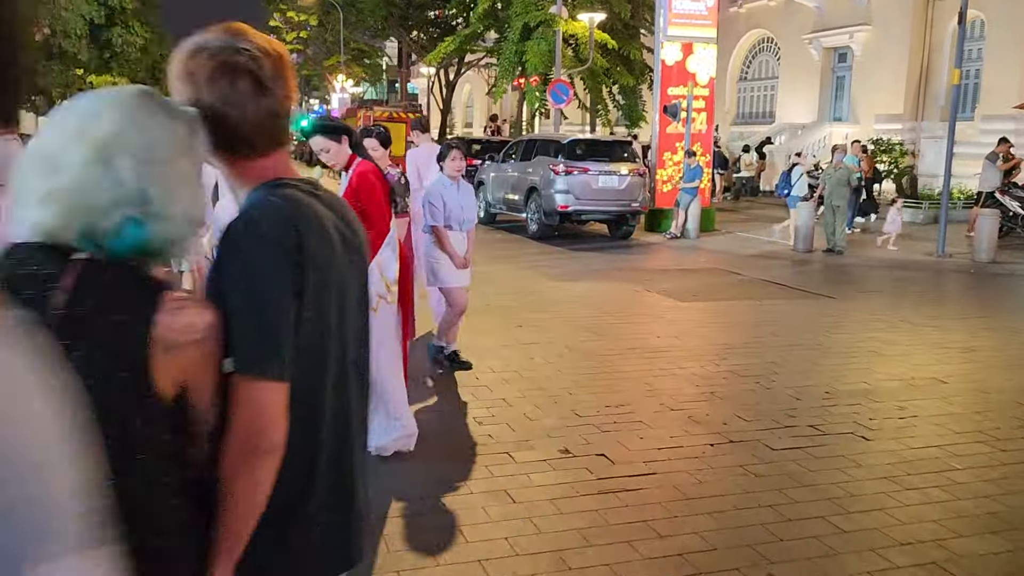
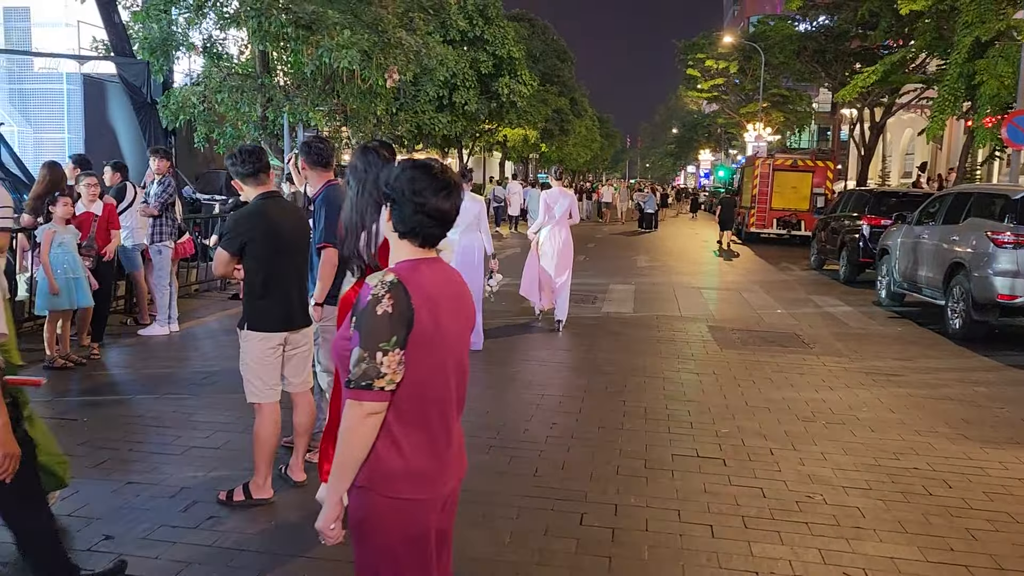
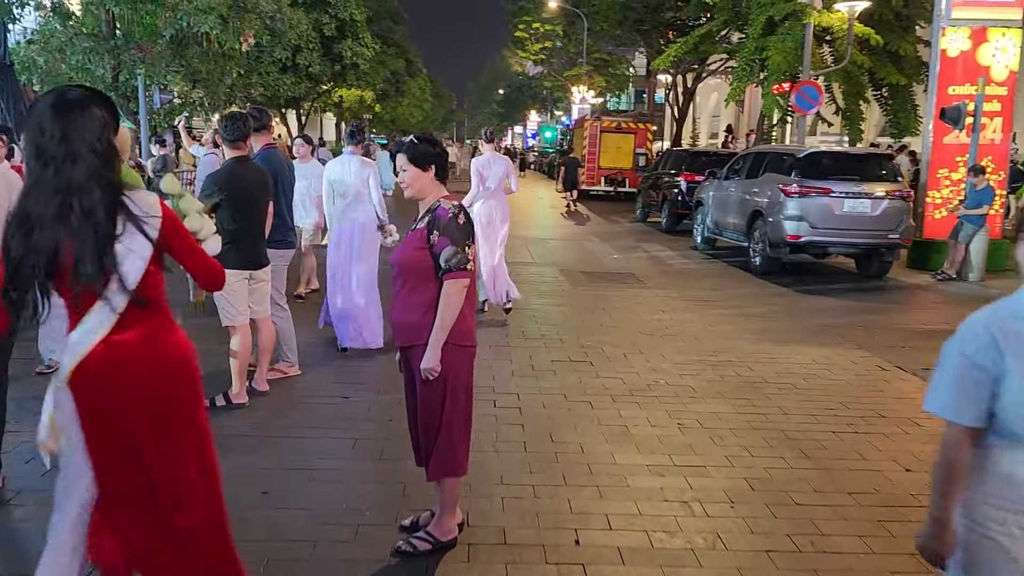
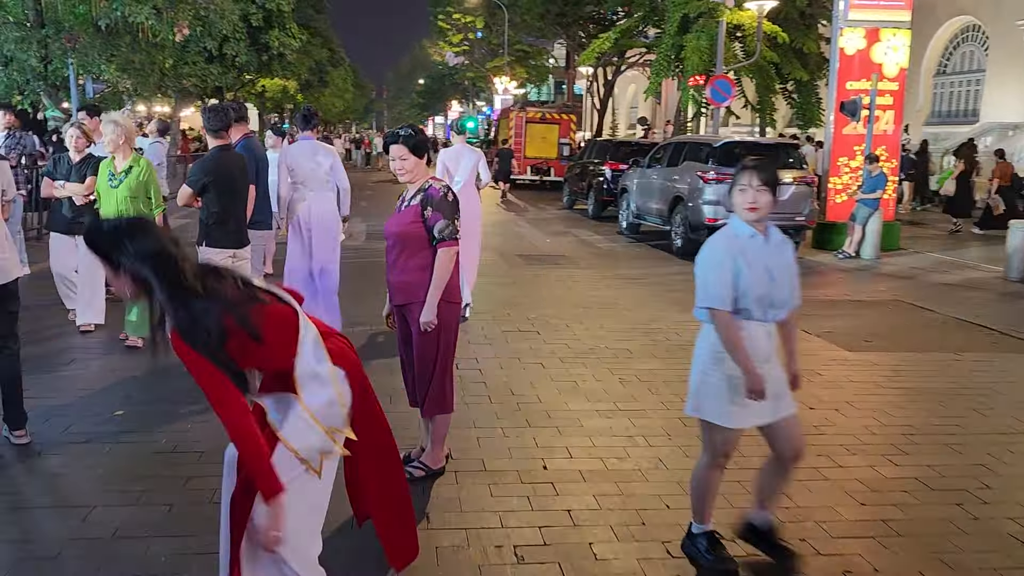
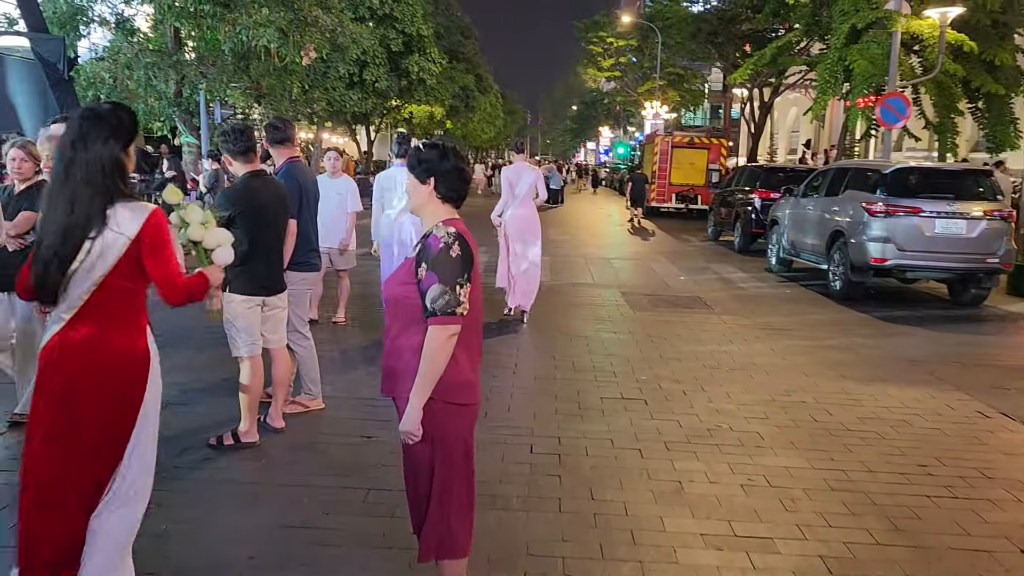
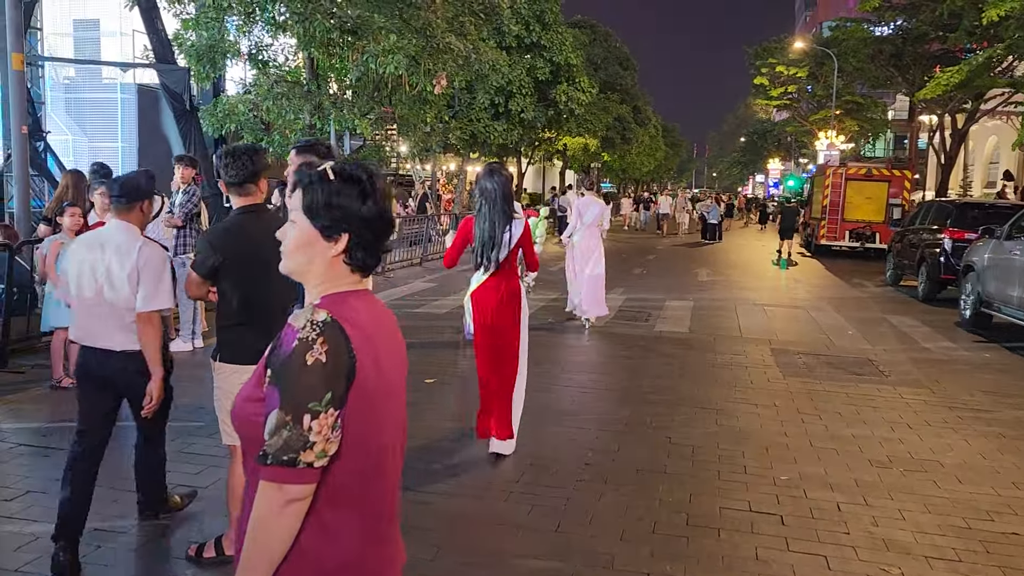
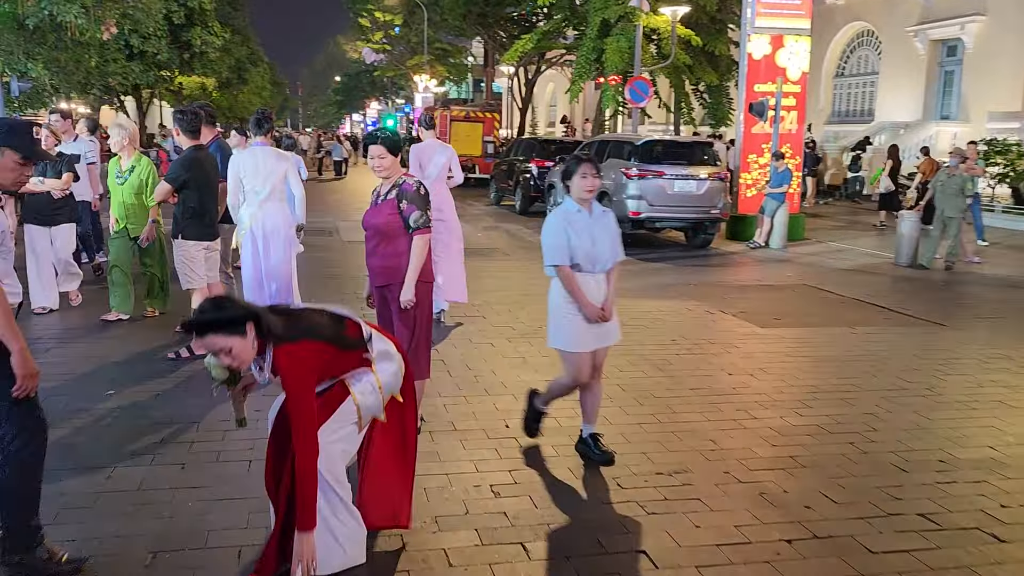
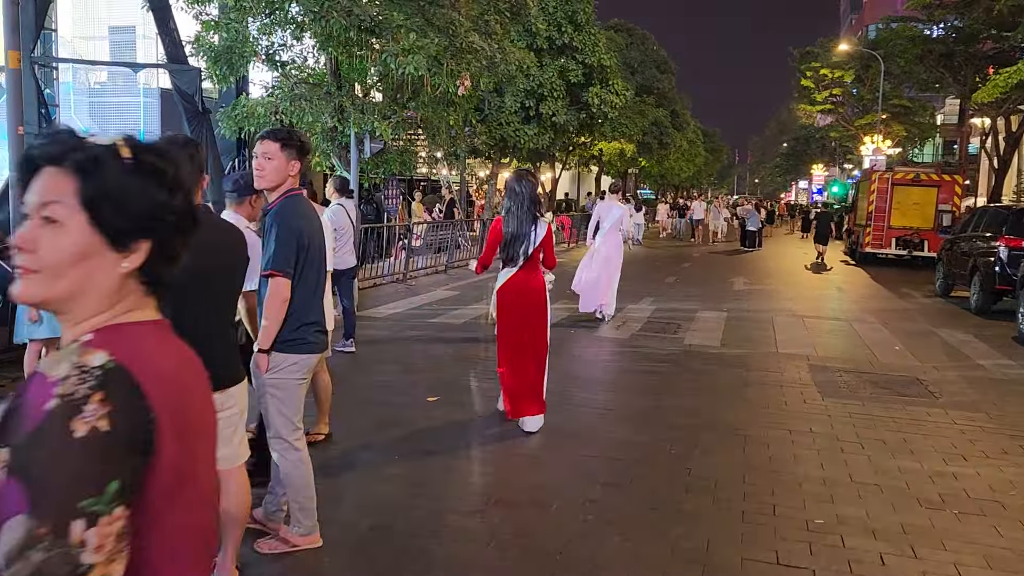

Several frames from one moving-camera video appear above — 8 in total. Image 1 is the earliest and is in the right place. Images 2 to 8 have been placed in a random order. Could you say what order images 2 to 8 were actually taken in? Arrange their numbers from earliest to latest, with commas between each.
7, 4, 3, 5, 2, 6, 8
